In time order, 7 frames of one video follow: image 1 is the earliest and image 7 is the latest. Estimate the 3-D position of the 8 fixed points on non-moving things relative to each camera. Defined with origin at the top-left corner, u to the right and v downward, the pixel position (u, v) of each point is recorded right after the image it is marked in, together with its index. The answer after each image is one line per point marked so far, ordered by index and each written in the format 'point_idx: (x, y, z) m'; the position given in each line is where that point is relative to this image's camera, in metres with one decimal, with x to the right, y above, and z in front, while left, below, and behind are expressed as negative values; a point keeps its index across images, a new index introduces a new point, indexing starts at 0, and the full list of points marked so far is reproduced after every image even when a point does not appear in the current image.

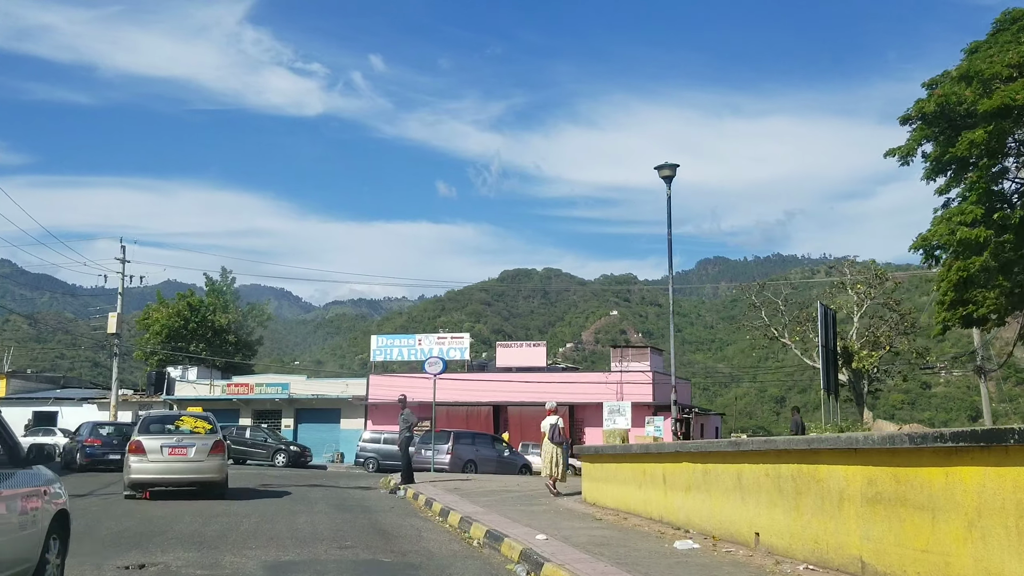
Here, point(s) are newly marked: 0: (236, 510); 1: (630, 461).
0: (-3.6, -2.9, +14.3) m
1: (+1.2, -1.8, +11.5) m
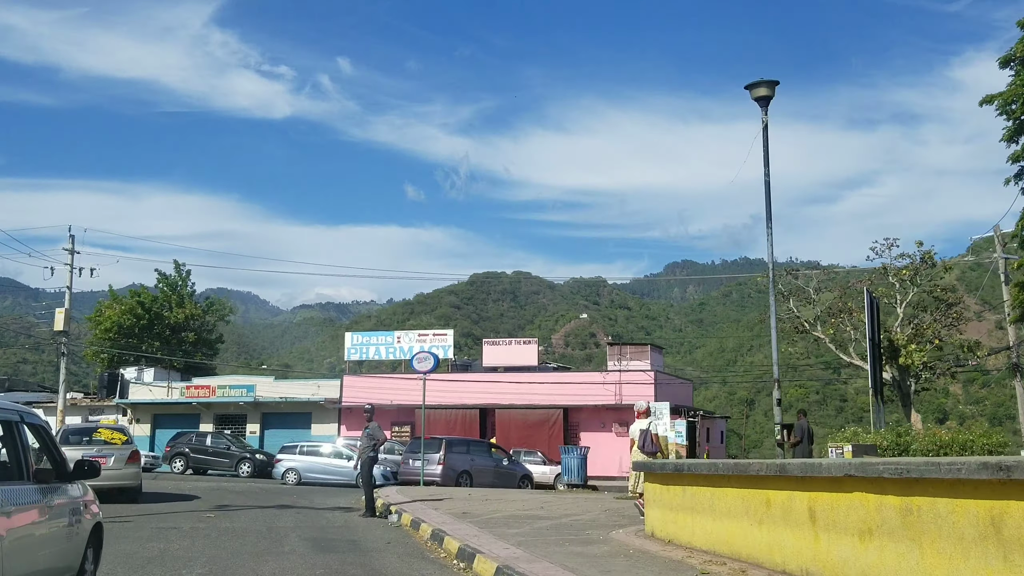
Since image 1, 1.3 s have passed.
0: (-3.2, -2.6, +10.7) m
1: (+1.7, -1.5, +8.1) m
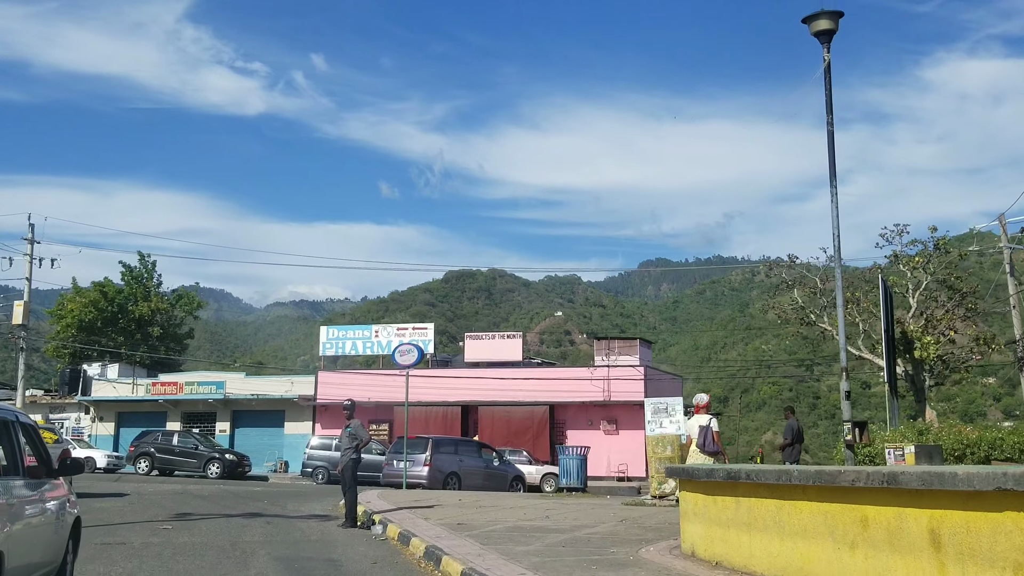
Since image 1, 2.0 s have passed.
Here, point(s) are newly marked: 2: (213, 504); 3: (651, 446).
0: (-3.2, -2.3, +9.0) m
1: (+1.8, -1.3, +6.5) m
2: (-4.8, -3.5, +17.1) m
3: (+1.8, -2.1, +14.3) m
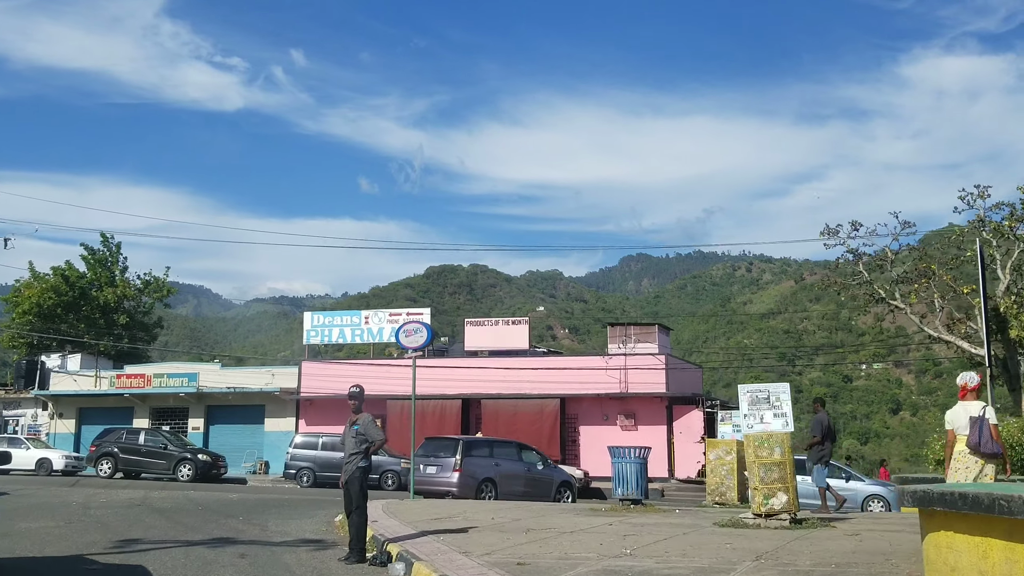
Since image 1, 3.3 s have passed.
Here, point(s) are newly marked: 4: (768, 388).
0: (-2.5, -1.9, +5.4) m
1: (+2.5, -0.8, +3.0) m
2: (-4.3, -2.9, +13.5) m
3: (+2.4, -1.6, +10.8) m
4: (+2.7, -1.0, +11.4) m
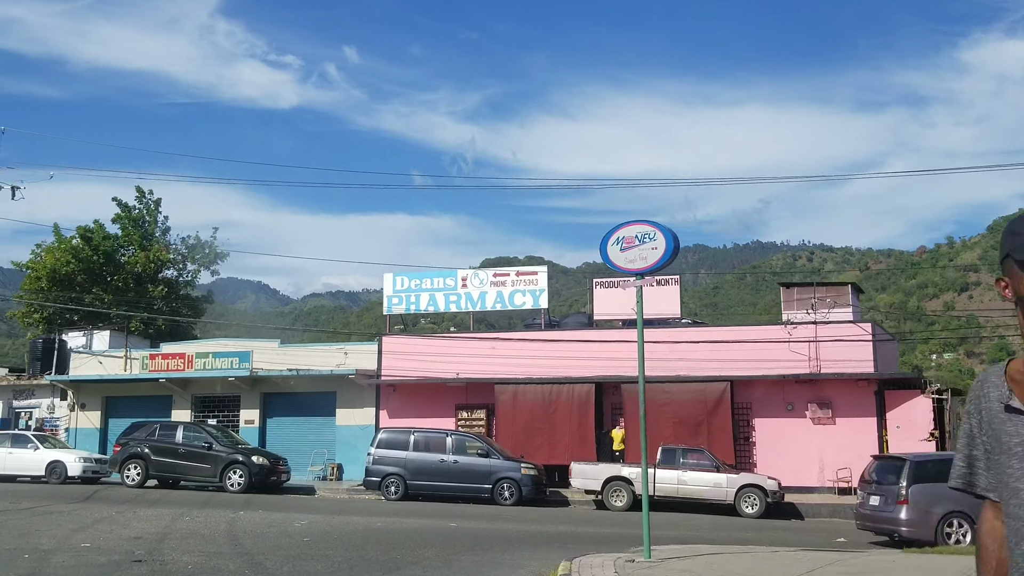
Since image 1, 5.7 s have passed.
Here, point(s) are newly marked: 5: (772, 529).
0: (-0.5, -0.9, -2.2) m
1: (+4.4, +0.2, -4.9) m
2: (-1.8, -1.9, +6.0) m
3: (+4.7, -0.6, +3.0) m
4: (+4.9, 0.0, +3.5) m
5: (+4.4, -4.1, +18.4) m
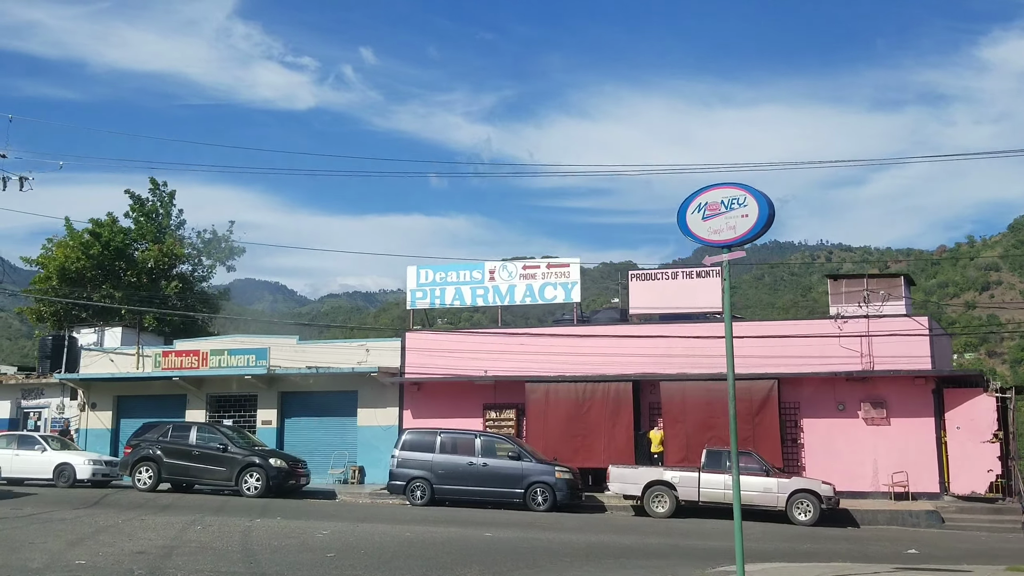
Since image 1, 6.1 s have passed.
0: (-0.3, -0.7, -3.5) m
1: (+4.6, +0.4, -6.3) m
2: (-1.4, -1.8, +4.7) m
3: (+5.0, -0.4, +1.6) m
4: (+5.3, +0.2, +2.1) m
5: (+5.0, -4.0, +17.0) m
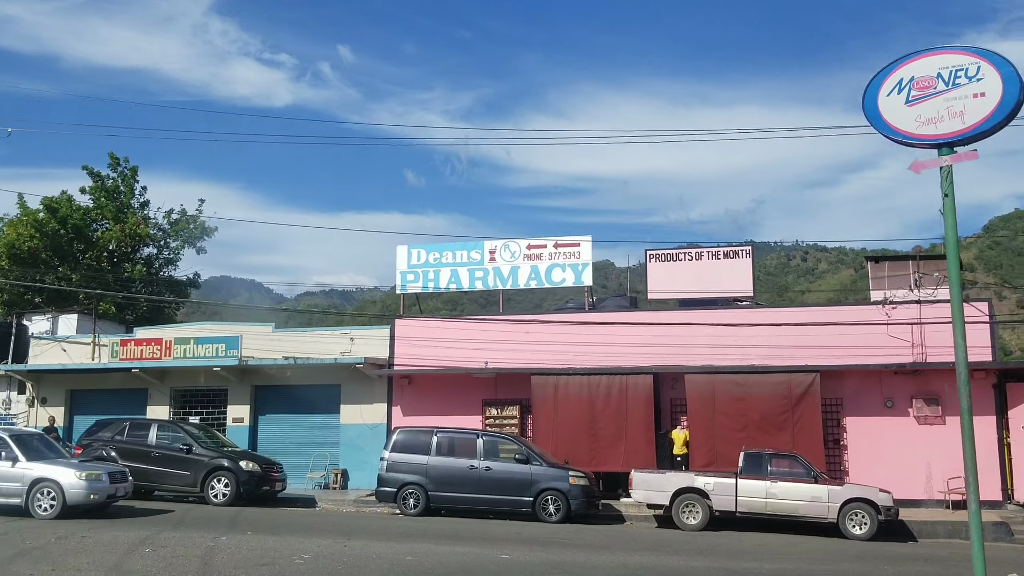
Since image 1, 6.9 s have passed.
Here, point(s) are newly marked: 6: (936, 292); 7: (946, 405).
0: (+0.4, -0.4, -6.2) m
1: (+5.3, +0.7, -8.8) m
2: (-1.0, -1.4, +2.0) m
3: (+5.5, -0.1, -1.0) m
4: (+5.8, +0.5, -0.5) m
5: (+5.2, -3.6, +14.5) m
6: (+7.8, 0.0, +20.1) m
7: (+7.7, -2.1, +19.1) m
